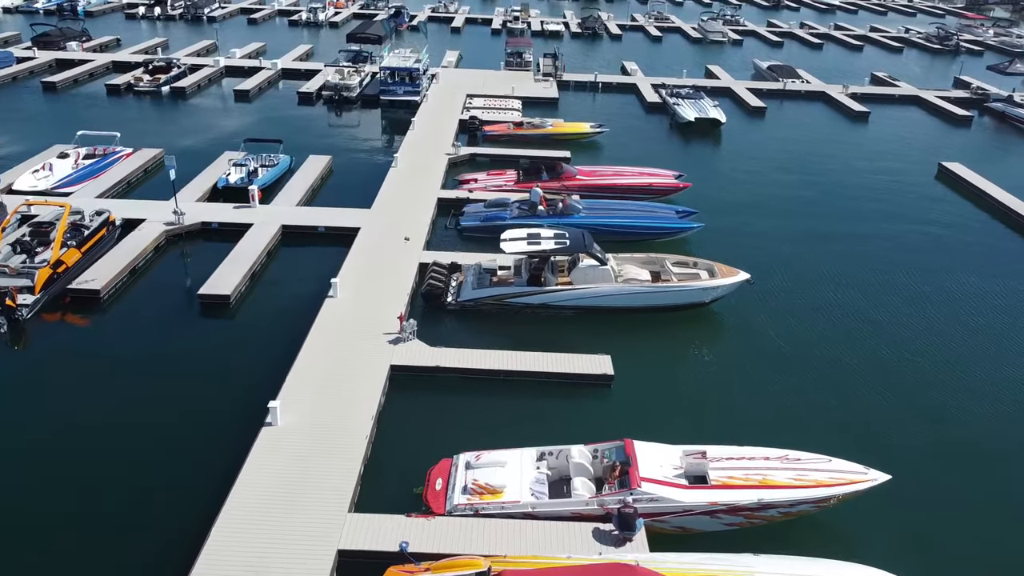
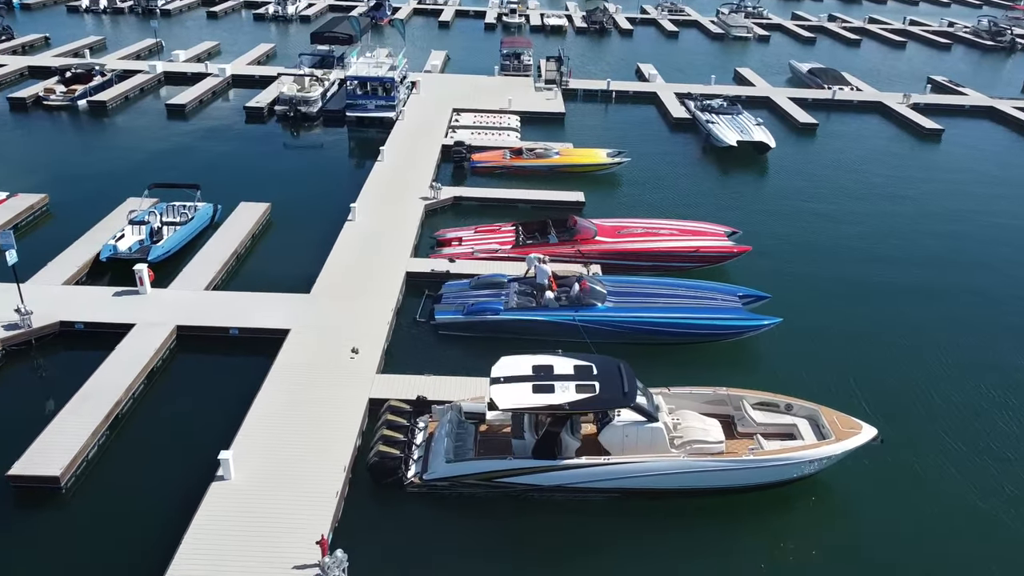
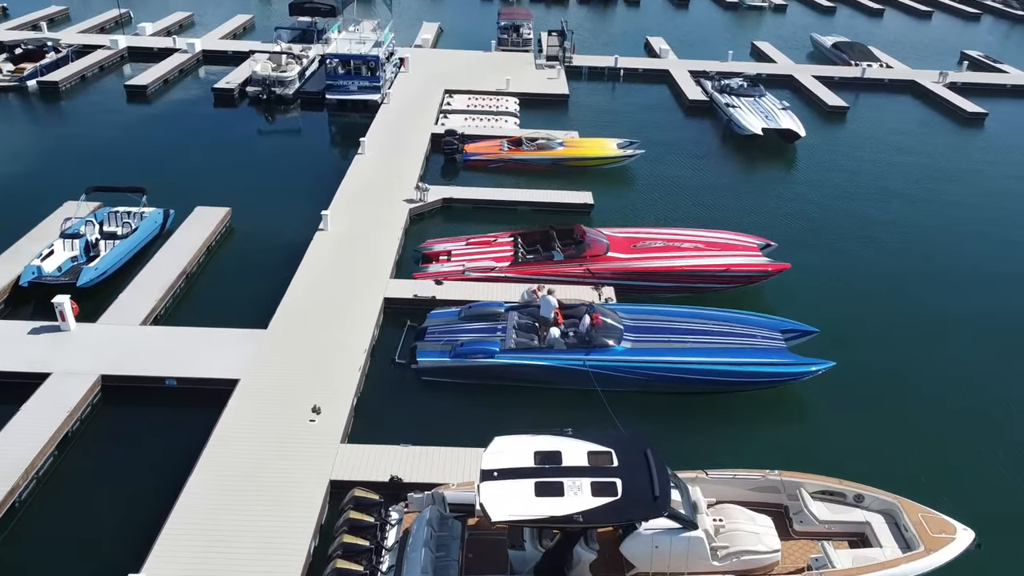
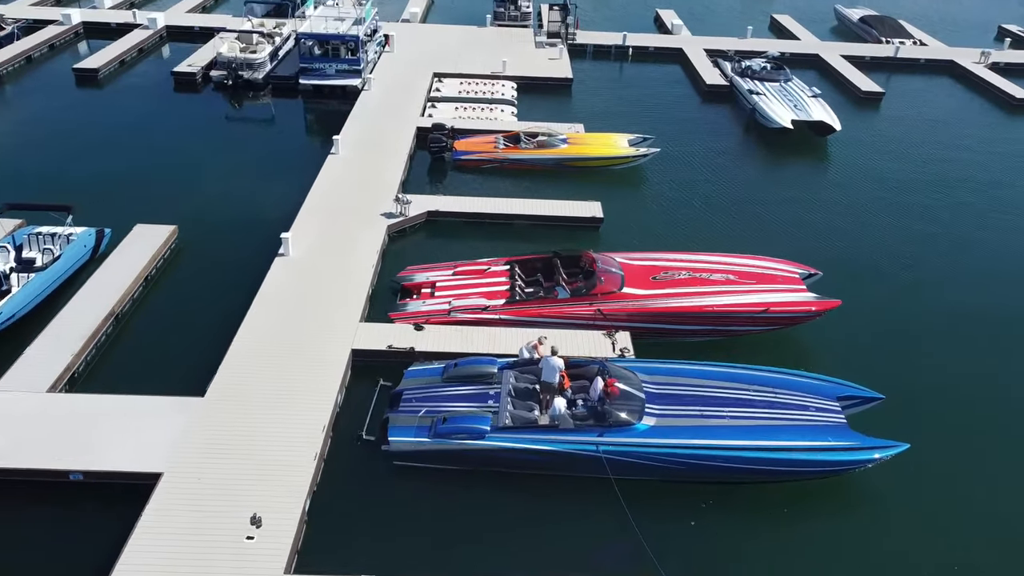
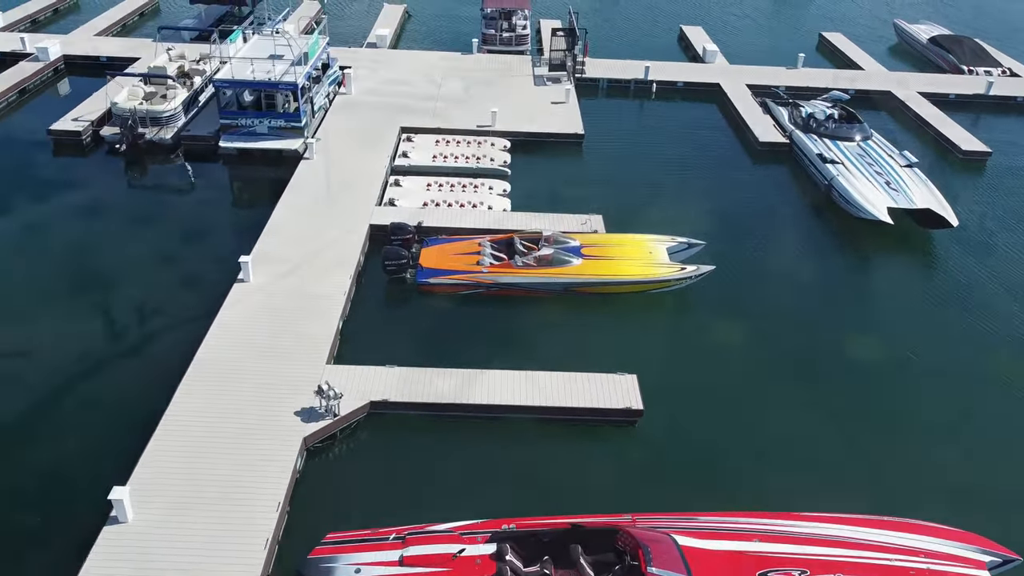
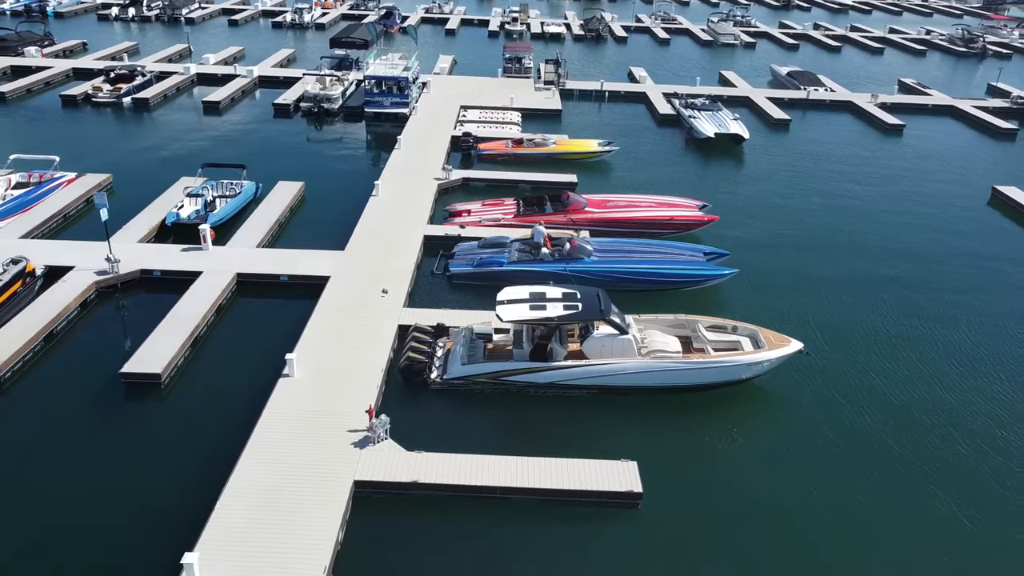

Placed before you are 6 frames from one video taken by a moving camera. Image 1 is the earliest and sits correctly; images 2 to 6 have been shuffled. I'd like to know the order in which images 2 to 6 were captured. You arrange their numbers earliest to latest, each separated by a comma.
6, 2, 3, 4, 5
